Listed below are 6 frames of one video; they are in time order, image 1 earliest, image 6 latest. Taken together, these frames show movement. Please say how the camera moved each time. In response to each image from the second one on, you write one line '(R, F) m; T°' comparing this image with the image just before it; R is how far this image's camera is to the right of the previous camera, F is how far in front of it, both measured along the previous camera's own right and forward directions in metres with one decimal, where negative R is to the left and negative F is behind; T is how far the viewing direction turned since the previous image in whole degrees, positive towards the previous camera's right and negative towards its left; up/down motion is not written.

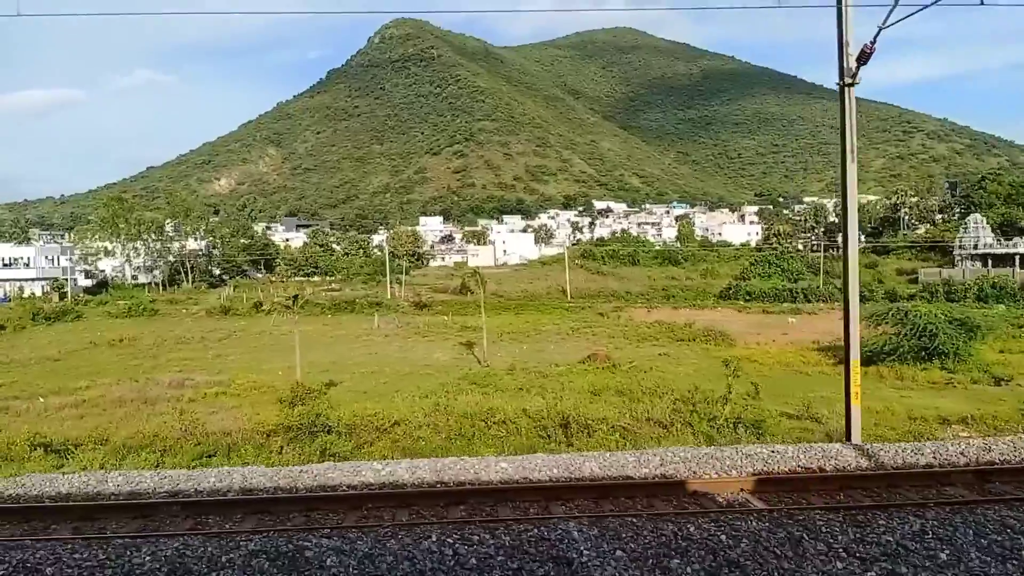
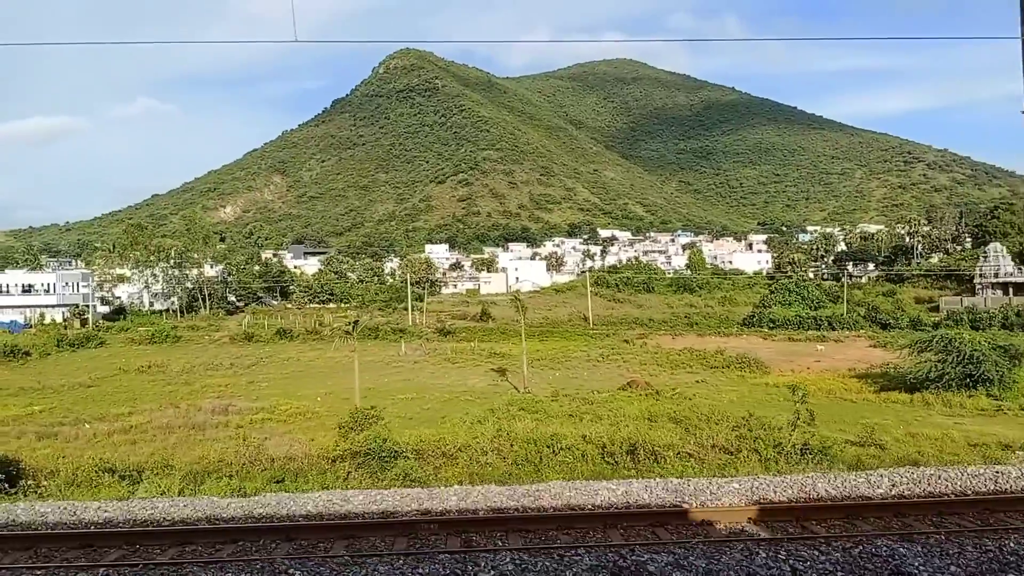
(-1.1, -0.1) m; 0°
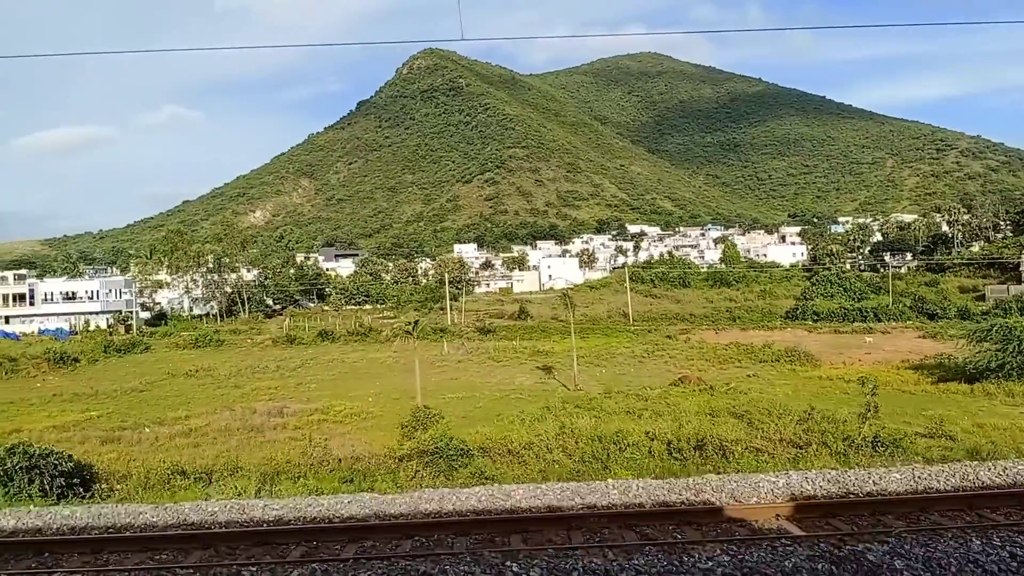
(-0.6, 0.0) m; -2°
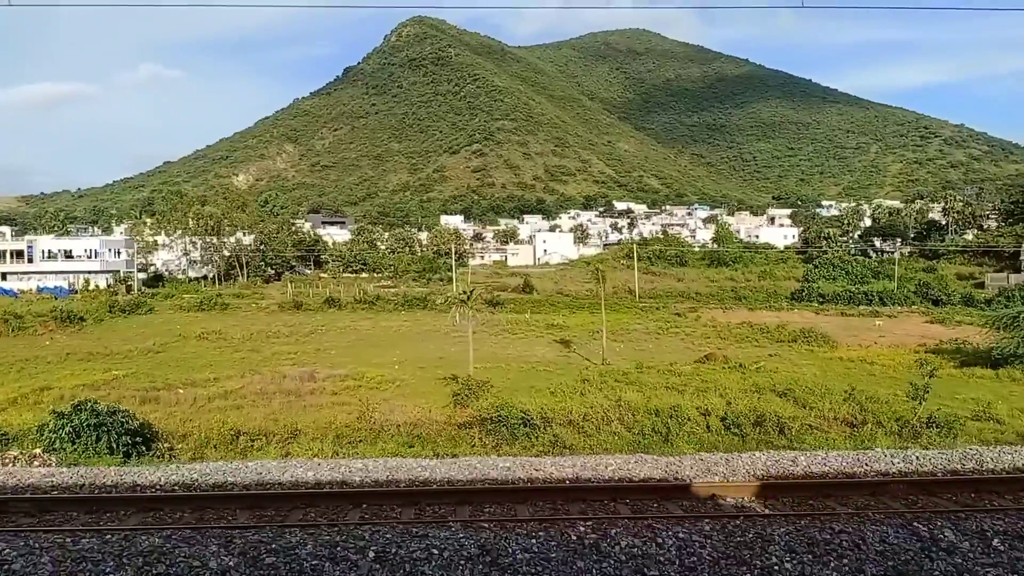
(-1.4, 0.0) m; +2°
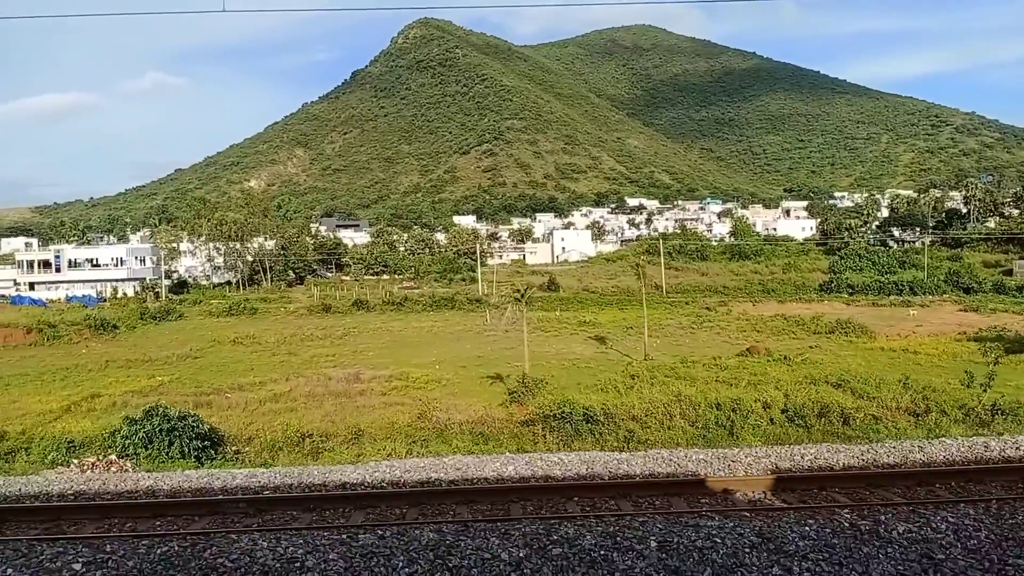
(-0.8, 0.0) m; -1°
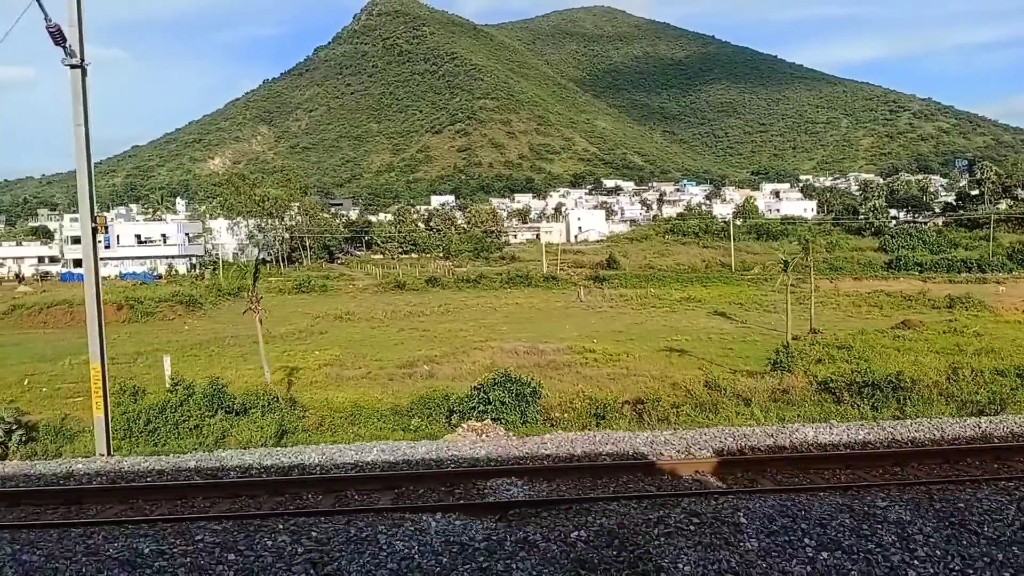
(-5.8, 0.0) m; +4°
